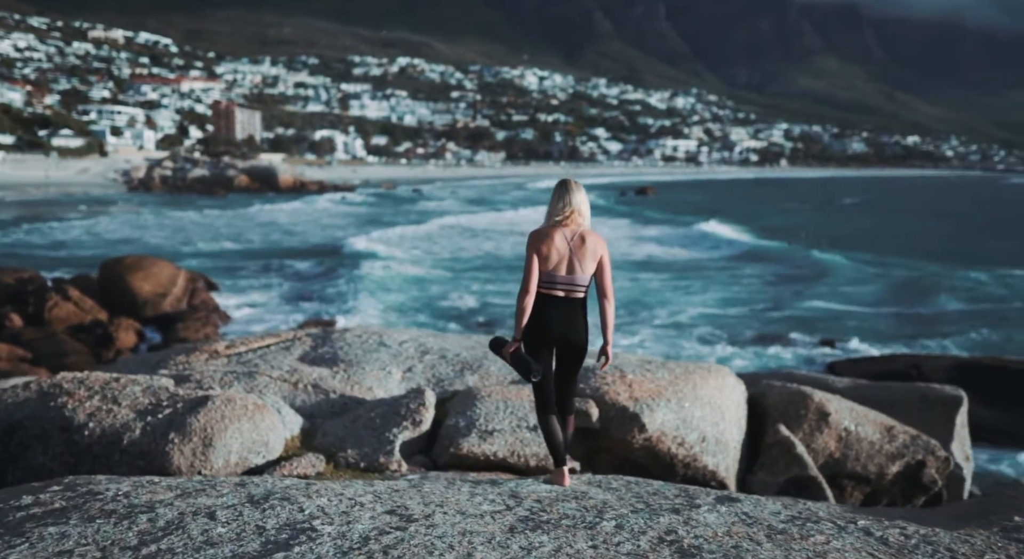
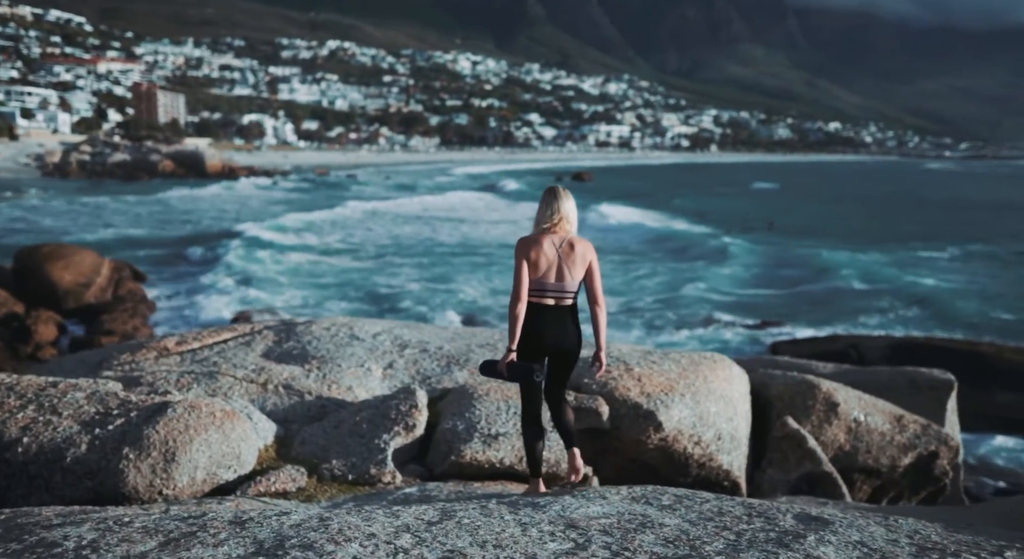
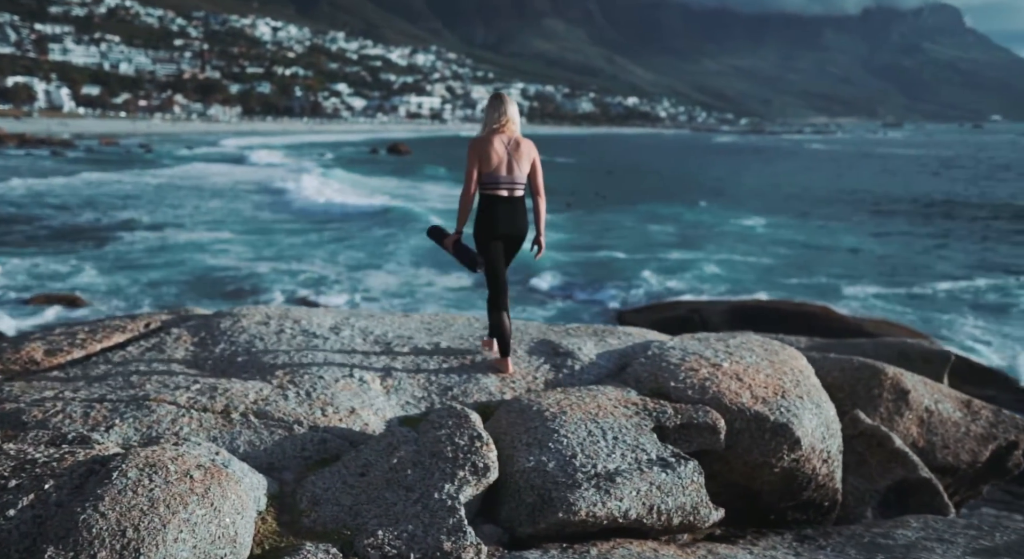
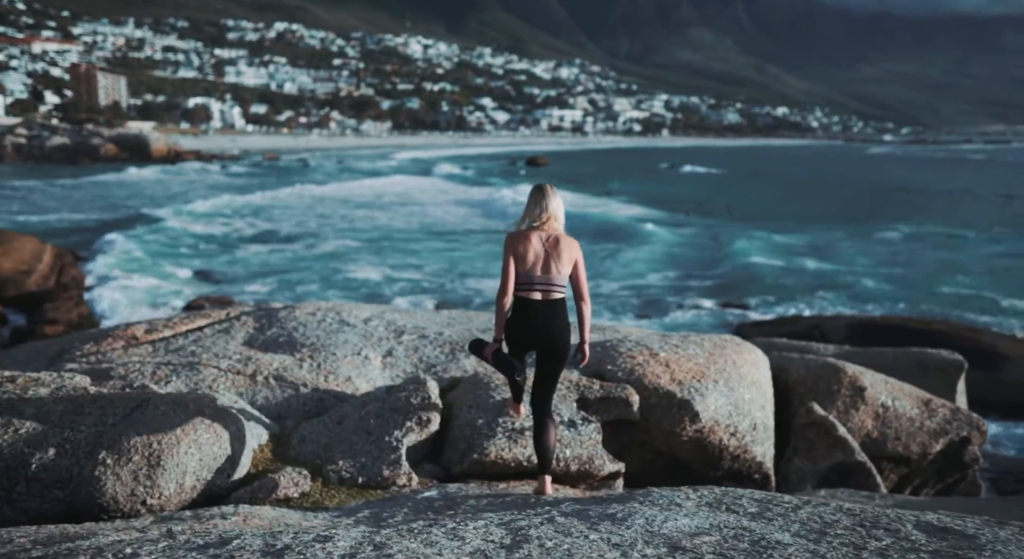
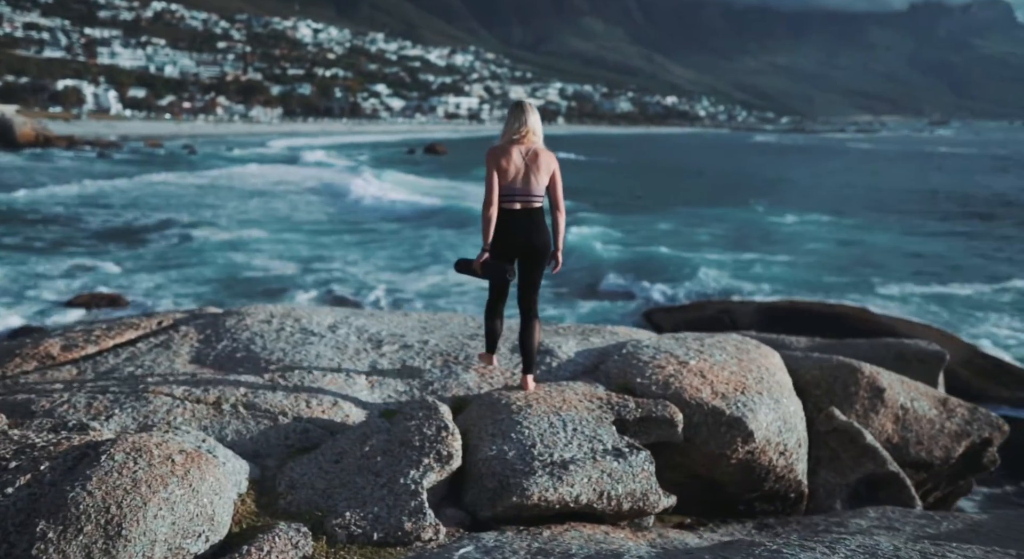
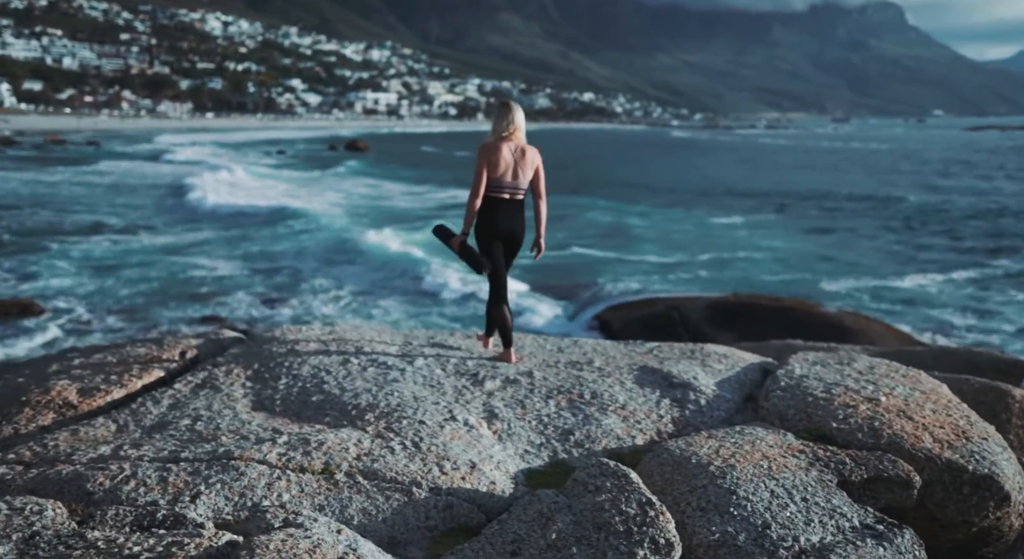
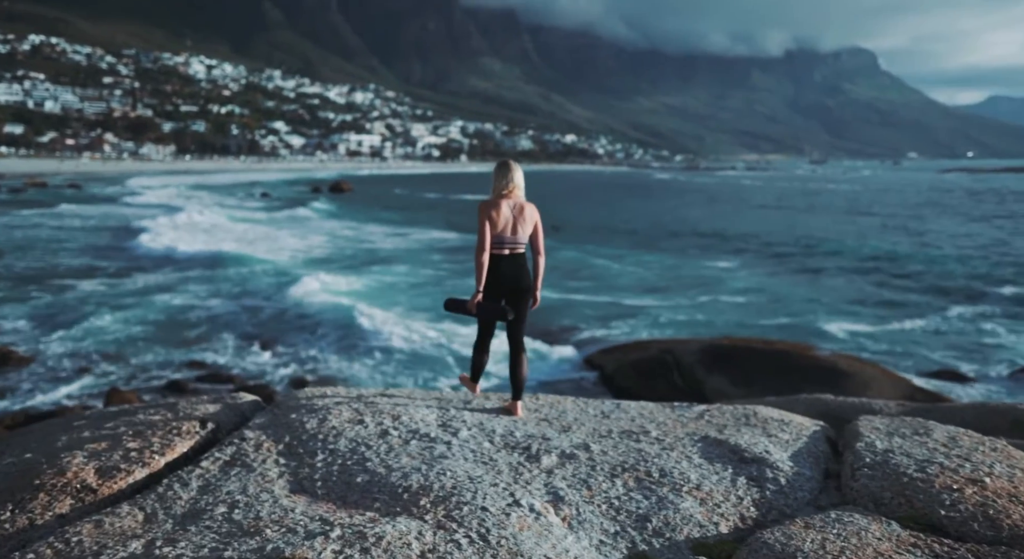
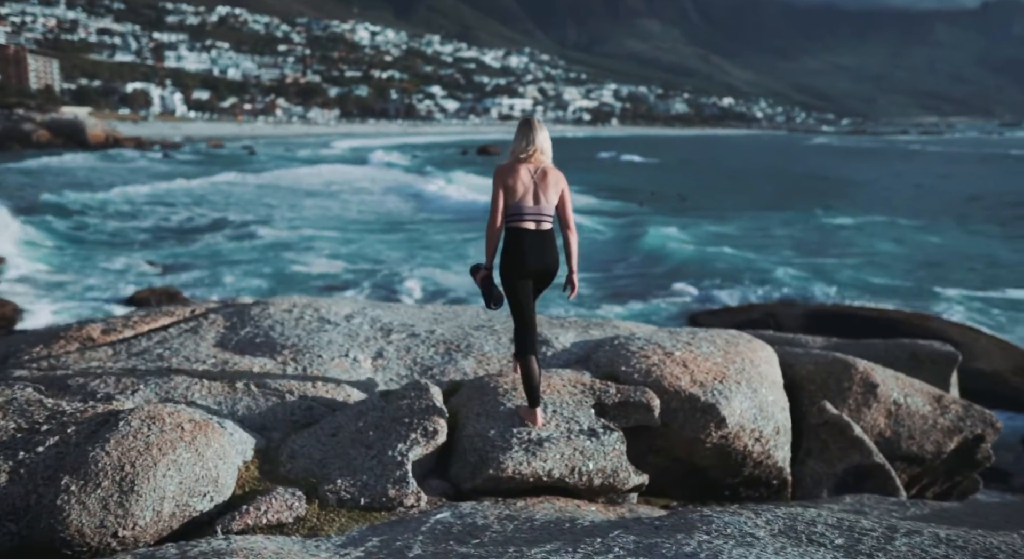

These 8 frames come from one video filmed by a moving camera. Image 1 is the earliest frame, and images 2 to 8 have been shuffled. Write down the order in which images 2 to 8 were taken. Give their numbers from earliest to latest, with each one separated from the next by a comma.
2, 4, 8, 5, 3, 6, 7
